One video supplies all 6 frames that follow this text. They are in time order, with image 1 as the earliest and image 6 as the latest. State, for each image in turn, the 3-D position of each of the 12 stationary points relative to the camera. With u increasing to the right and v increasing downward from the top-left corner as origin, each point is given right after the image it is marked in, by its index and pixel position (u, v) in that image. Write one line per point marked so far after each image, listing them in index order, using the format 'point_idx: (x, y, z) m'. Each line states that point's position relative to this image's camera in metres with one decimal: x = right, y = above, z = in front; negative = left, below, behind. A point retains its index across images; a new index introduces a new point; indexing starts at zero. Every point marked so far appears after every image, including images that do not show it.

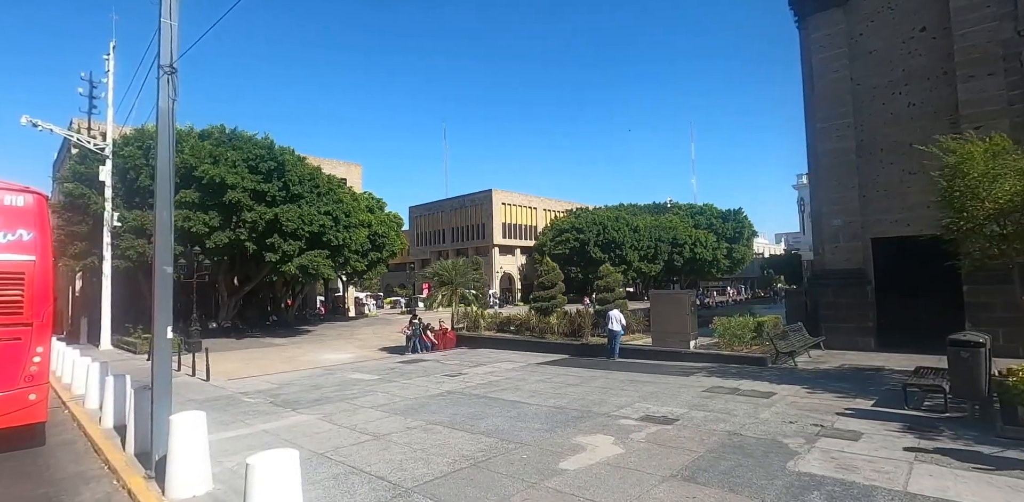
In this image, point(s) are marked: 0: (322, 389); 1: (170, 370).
0: (-4.0, -2.9, +12.0) m
1: (-3.9, -1.4, +6.5) m
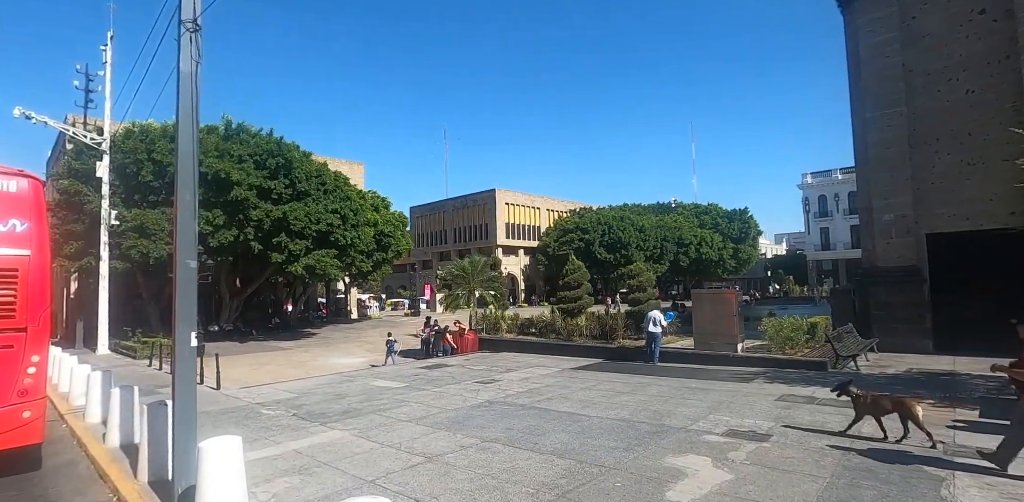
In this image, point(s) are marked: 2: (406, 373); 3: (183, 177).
0: (-3.2, -2.8, +10.9) m
1: (-3.0, -1.3, +5.4) m
2: (-2.7, -3.1, +14.1) m
3: (-3.2, +0.7, +5.5) m
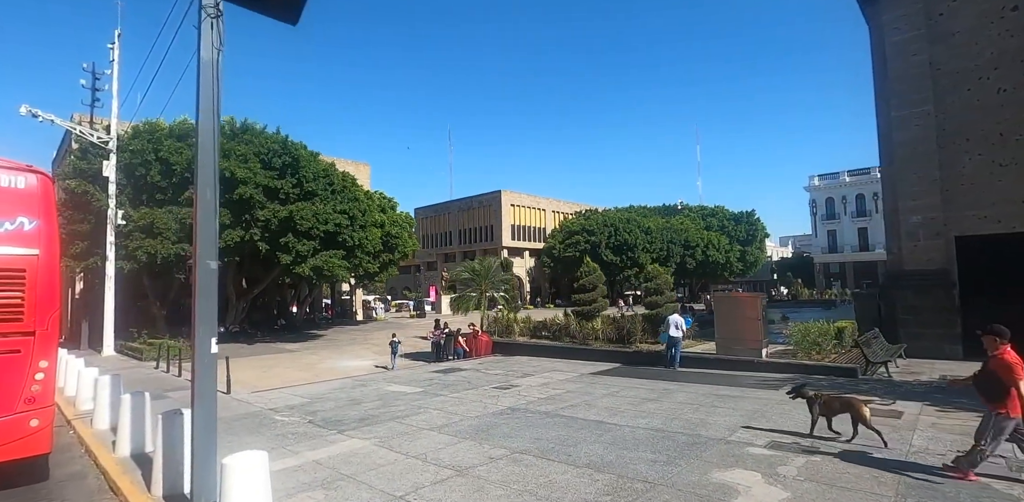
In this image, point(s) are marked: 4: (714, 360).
0: (-2.8, -2.9, +10.5) m
1: (-2.6, -1.3, +5.0) m
2: (-2.3, -3.1, +13.8) m
3: (-2.8, +0.7, +5.1) m
4: (+4.9, -2.6, +13.7) m
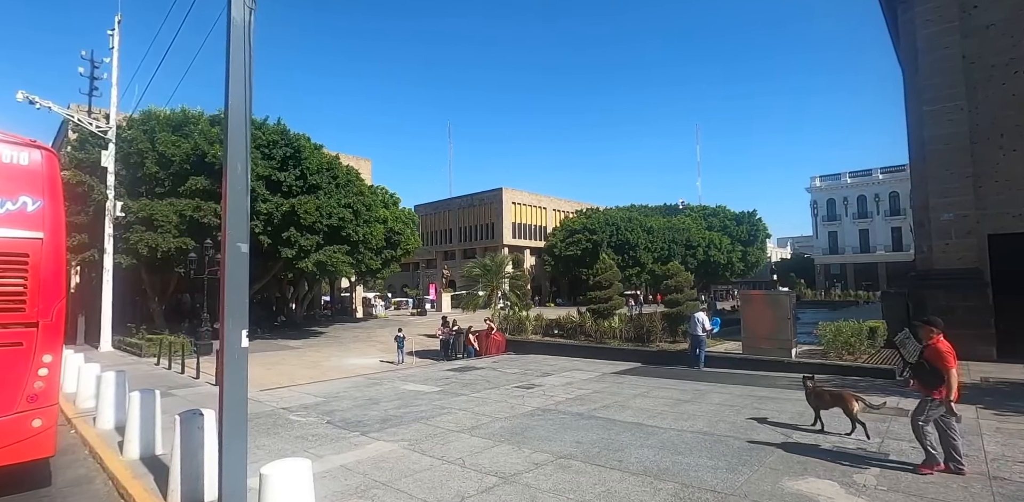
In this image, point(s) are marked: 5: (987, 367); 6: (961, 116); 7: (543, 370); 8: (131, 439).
0: (-2.3, -2.7, +9.9) m
1: (-2.1, -1.1, +4.4) m
2: (-1.8, -2.9, +13.2) m
3: (-2.3, +0.9, +4.6) m
4: (+5.3, -2.5, +13.2) m
5: (+10.5, -2.6, +12.5) m
6: (+11.5, +3.5, +14.4) m
7: (+0.7, -2.9, +13.7) m
8: (-4.6, -2.3, +6.8) m
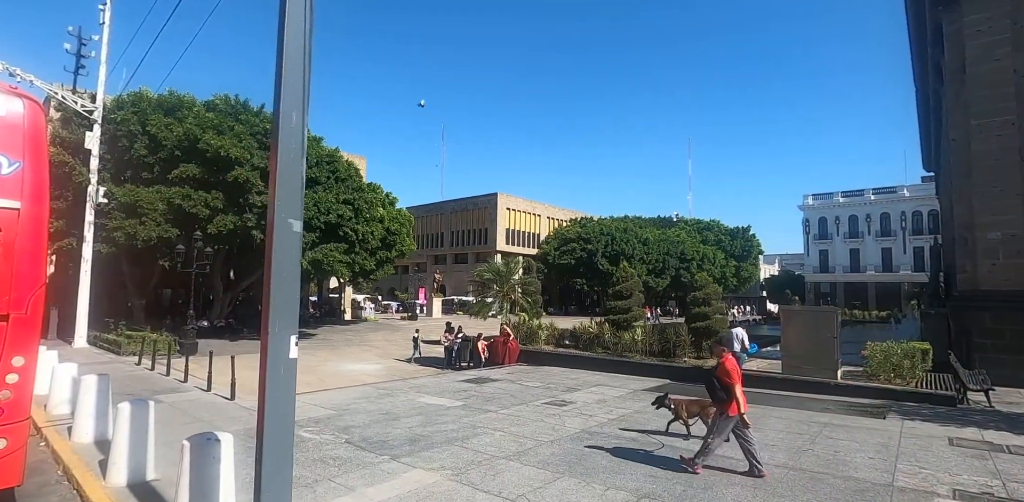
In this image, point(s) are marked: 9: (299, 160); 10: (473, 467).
0: (-1.7, -2.6, +8.8) m
1: (-1.3, -1.0, +3.3) m
2: (-1.3, -2.9, +12.0) m
3: (-1.4, +1.0, +3.5) m
4: (+5.8, -2.8, +12.2) m
5: (+11.0, -3.0, +11.7) m
6: (+12.1, +3.0, +13.7) m
7: (+1.2, -3.0, +12.6) m
8: (-3.9, -2.1, +5.5) m
9: (-1.3, +0.6, +3.5) m
10: (-0.4, -2.4, +6.3) m
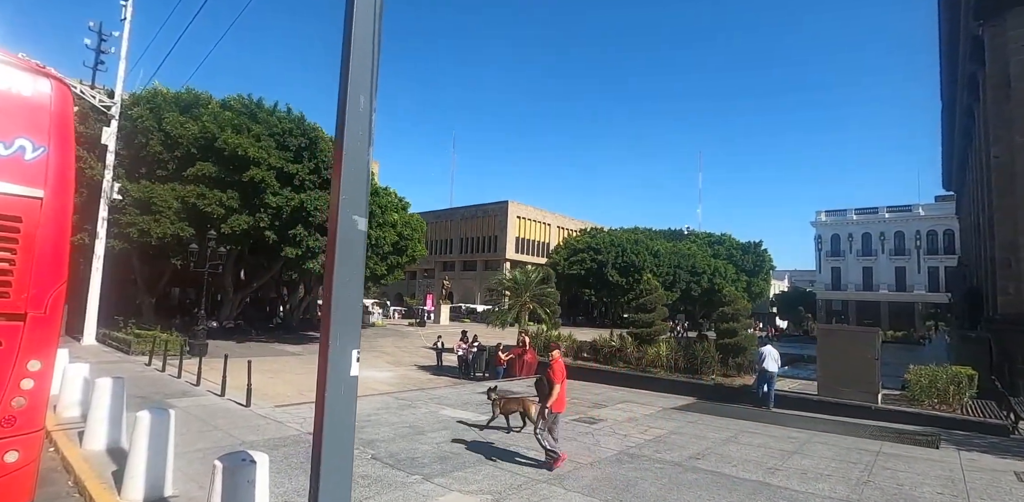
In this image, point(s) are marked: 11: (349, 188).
0: (-1.2, -2.7, +8.3) m
1: (-0.8, -1.0, +2.9) m
2: (-0.8, -3.1, +11.6) m
3: (-0.9, +1.0, +3.1) m
4: (+6.3, -3.1, +11.7) m
5: (+11.5, -3.5, +11.1) m
6: (+12.8, +2.4, +13.1) m
7: (+1.7, -3.2, +12.1) m
8: (-3.4, -2.0, +5.1) m
9: (-0.8, +0.6, +3.0) m
10: (0.0, -2.5, +5.8) m
11: (-0.8, +0.3, +2.9) m
